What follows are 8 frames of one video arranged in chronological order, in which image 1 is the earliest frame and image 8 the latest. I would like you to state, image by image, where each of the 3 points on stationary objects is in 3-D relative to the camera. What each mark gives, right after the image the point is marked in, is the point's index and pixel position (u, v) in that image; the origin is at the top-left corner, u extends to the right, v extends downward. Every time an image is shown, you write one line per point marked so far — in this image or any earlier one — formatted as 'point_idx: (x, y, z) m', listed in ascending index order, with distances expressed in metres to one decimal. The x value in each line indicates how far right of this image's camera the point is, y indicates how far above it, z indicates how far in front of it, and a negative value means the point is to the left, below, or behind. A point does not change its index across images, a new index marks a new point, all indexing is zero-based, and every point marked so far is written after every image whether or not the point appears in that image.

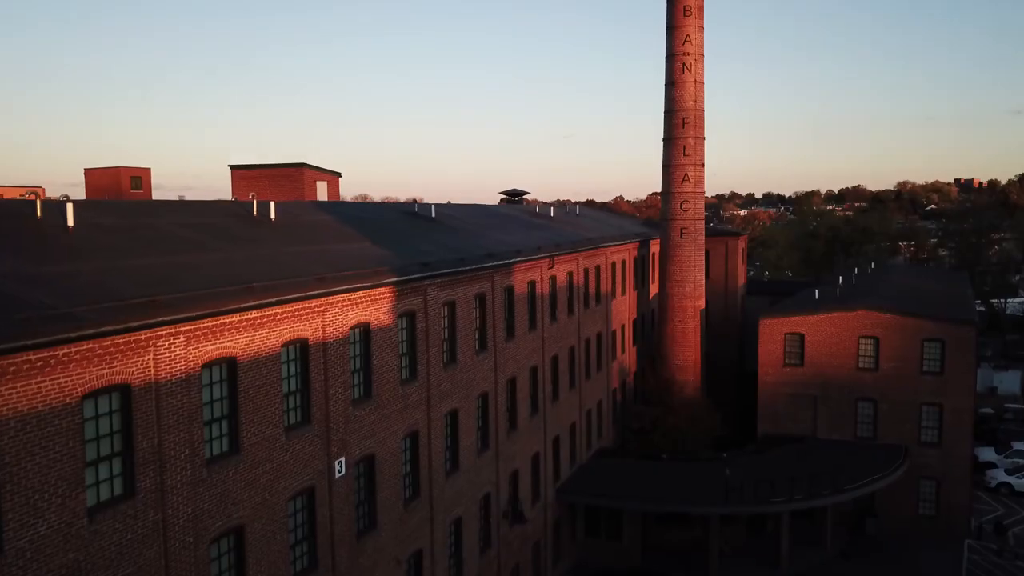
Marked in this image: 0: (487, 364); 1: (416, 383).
0: (-0.4, -1.2, +19.9) m
1: (-1.3, -1.3, +16.6) m
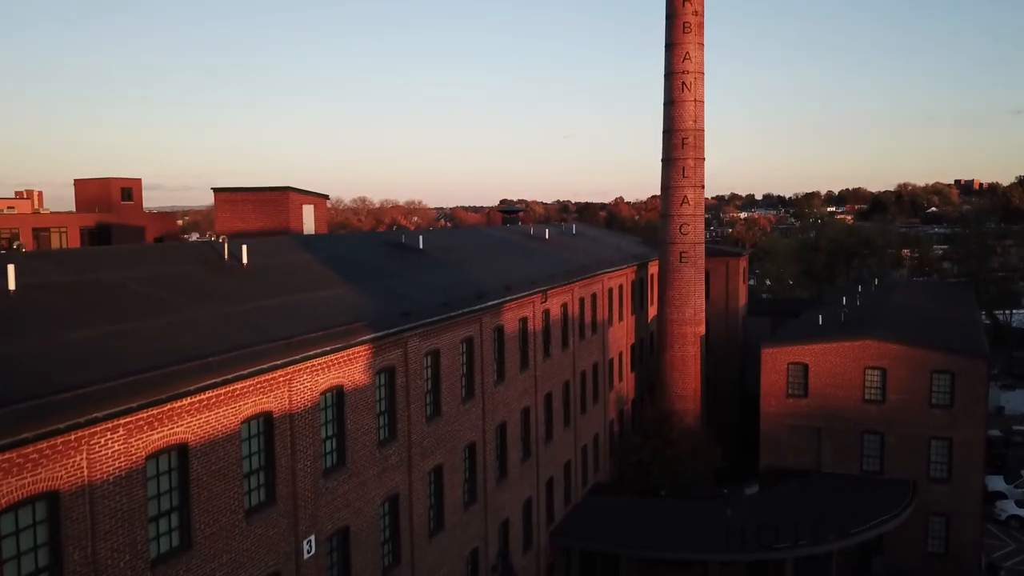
0: (-0.6, -1.9, +18.8) m
1: (-1.4, -1.9, +15.5) m
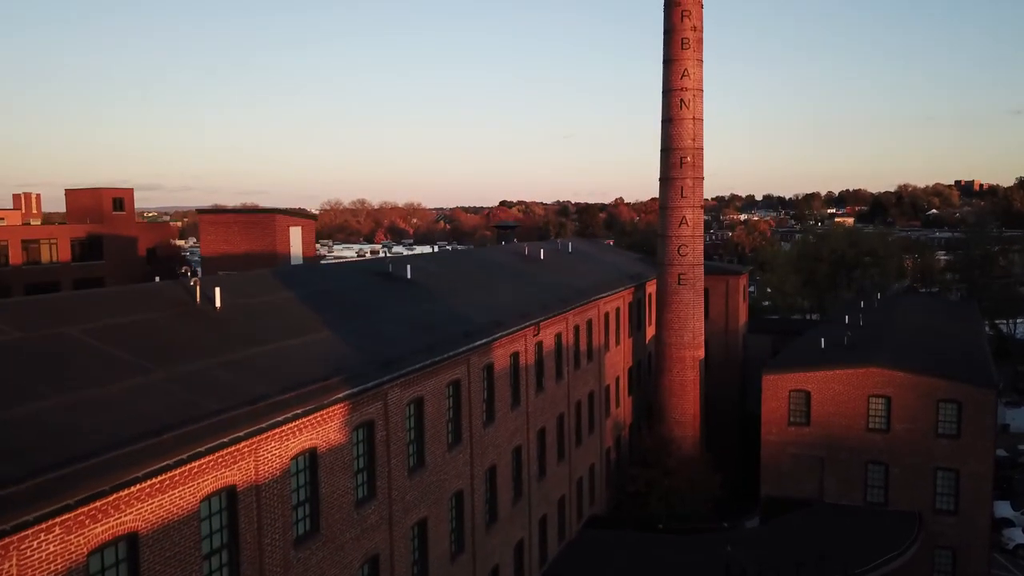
0: (-0.7, -2.4, +18.0) m
1: (-1.6, -2.5, +14.6) m
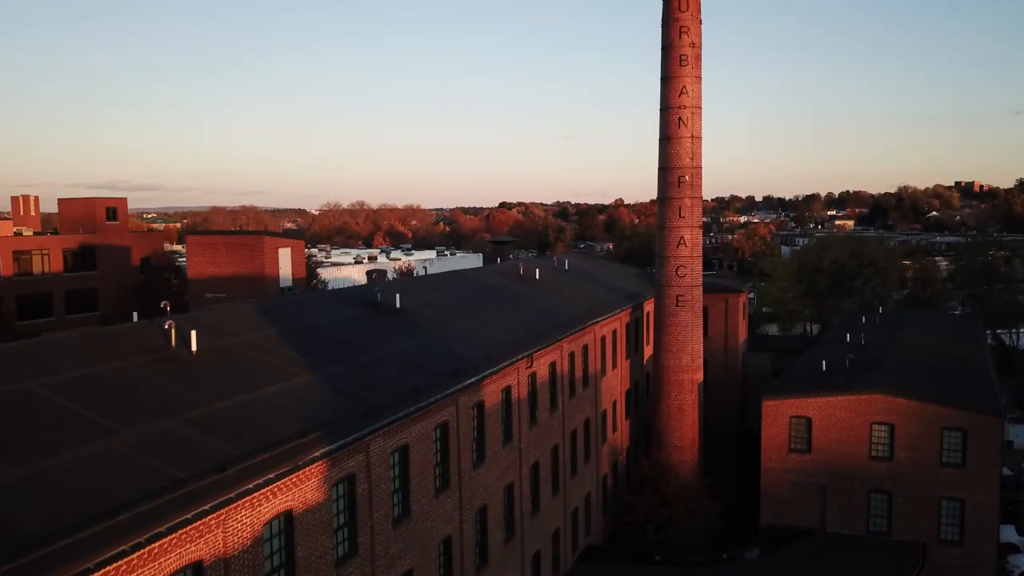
0: (-0.9, -3.0, +17.3) m
1: (-1.7, -3.0, +13.9) m
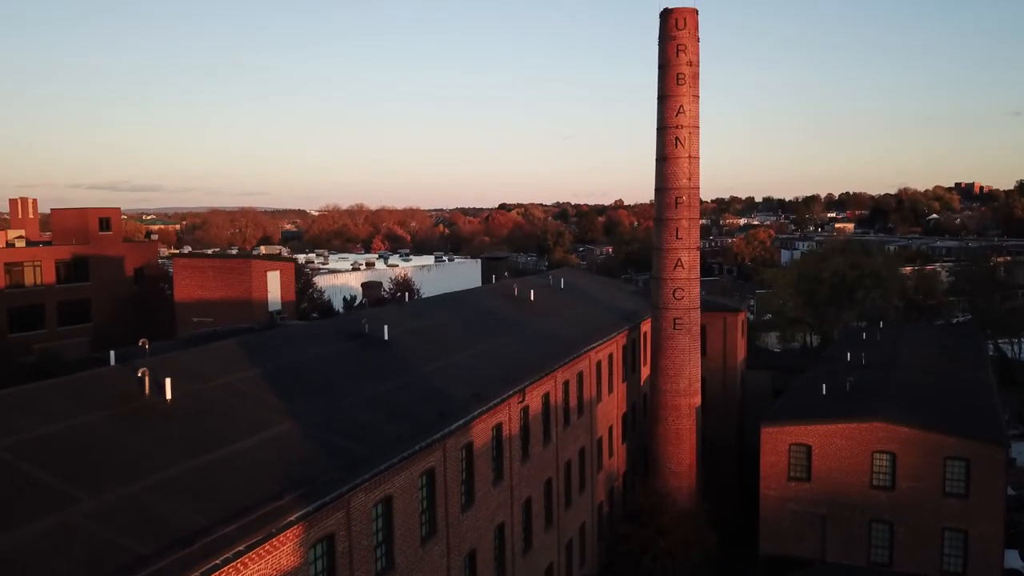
0: (-1.0, -3.5, +16.7) m
1: (-1.9, -3.6, +13.4) m
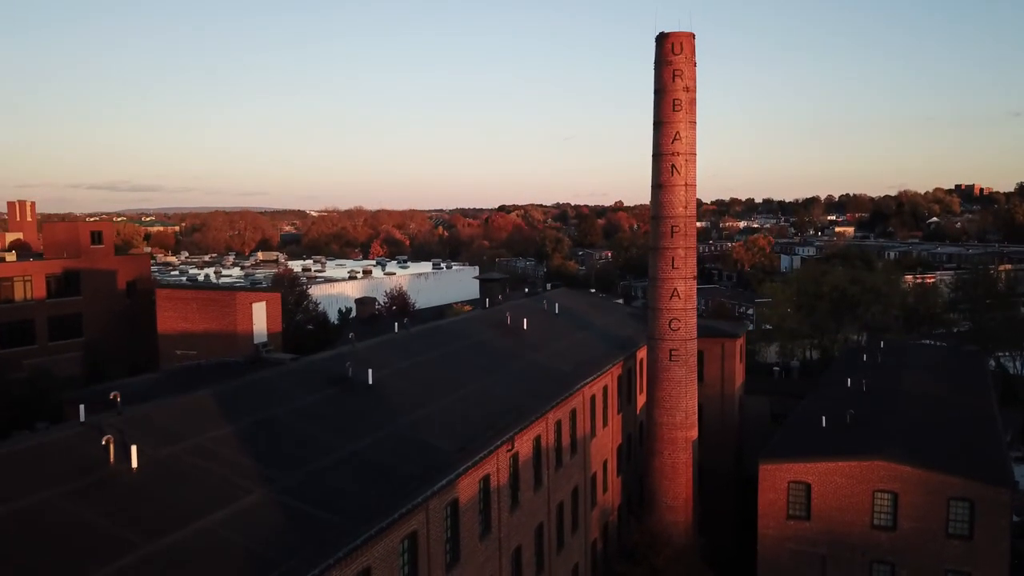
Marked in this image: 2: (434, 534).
0: (-1.2, -4.2, +16.0) m
1: (-2.1, -4.3, +12.6) m
2: (-1.0, -3.2, +16.5) m
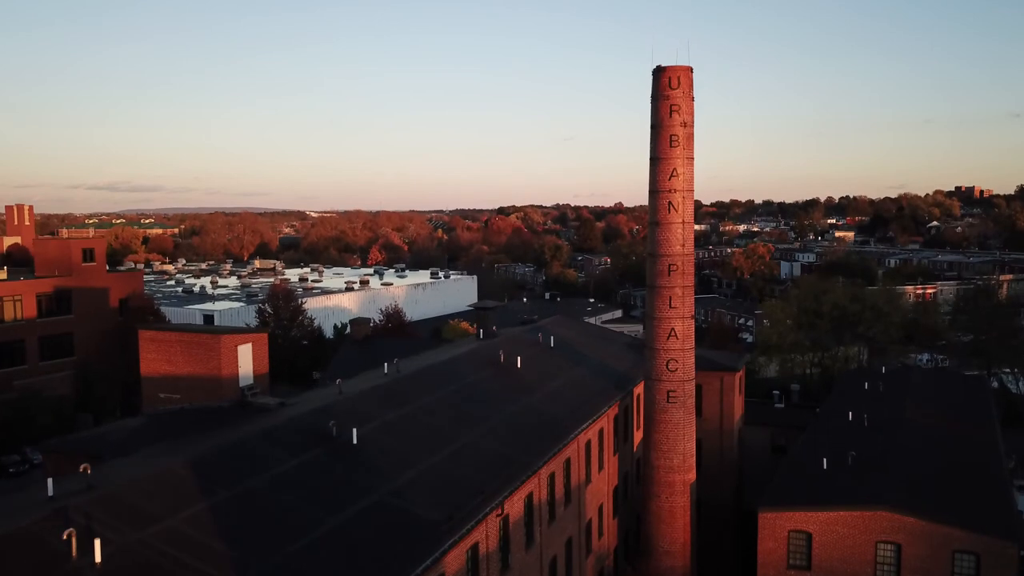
0: (-1.3, -5.1, +15.2) m
1: (-2.2, -5.2, +11.9) m
2: (-1.2, -4.1, +15.7) m
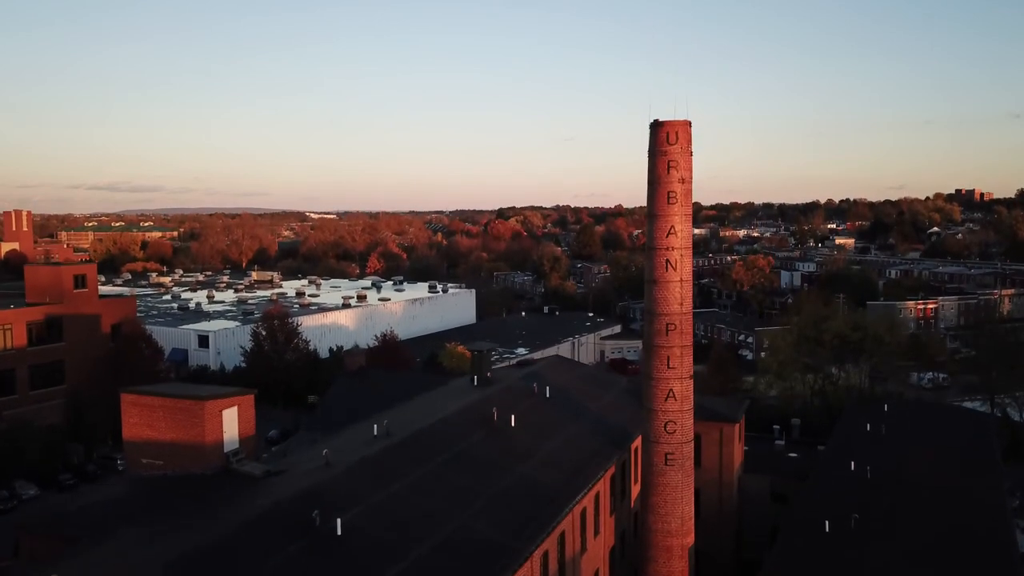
0: (-1.5, -6.4, +14.5) m
1: (-2.4, -6.5, +11.1) m
2: (-1.3, -5.4, +14.9) m
